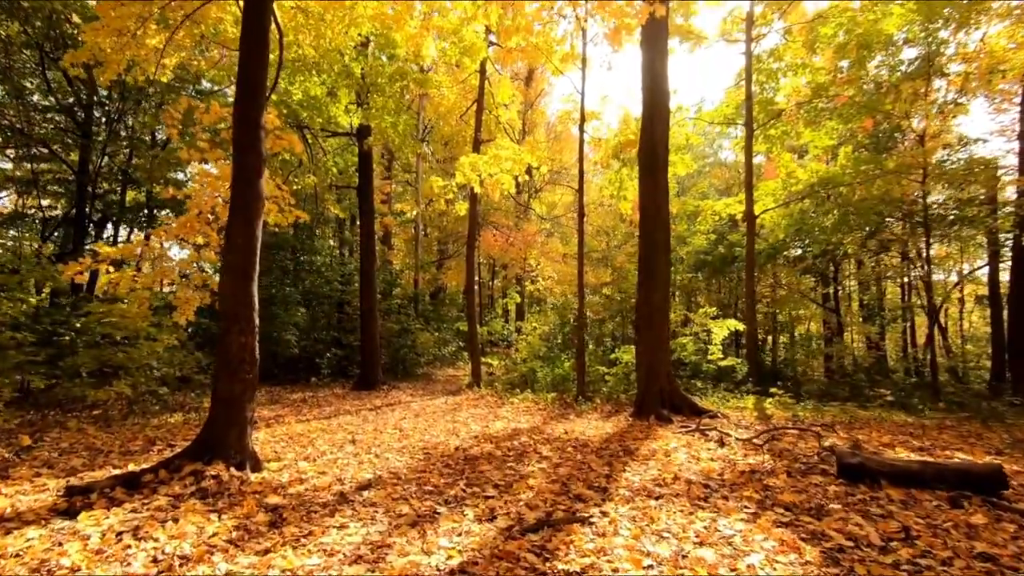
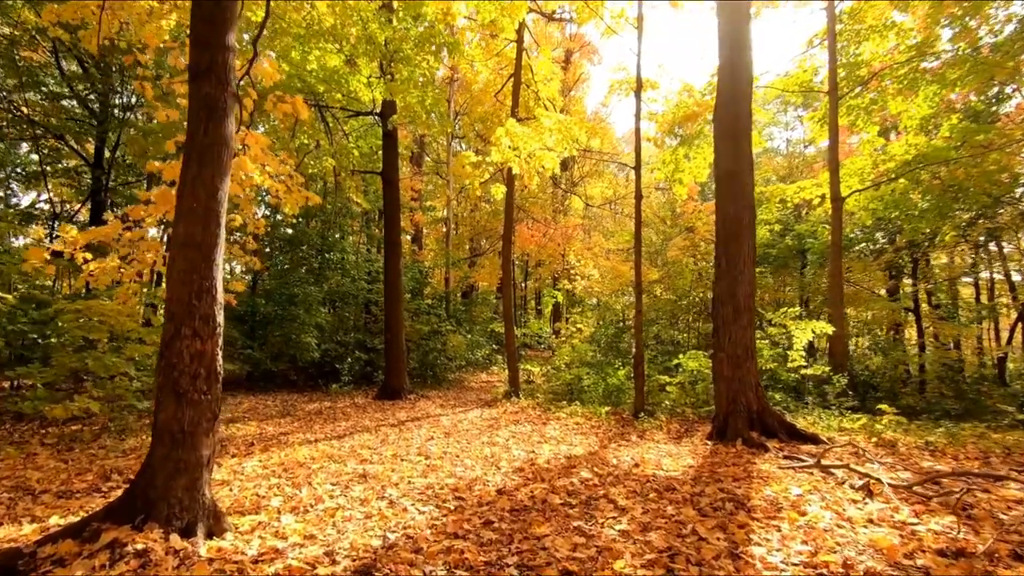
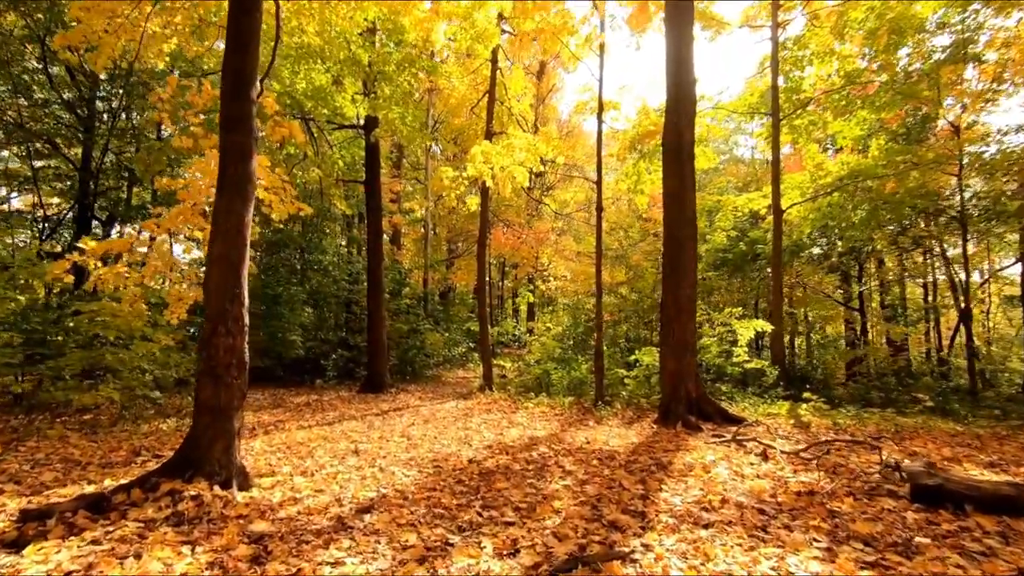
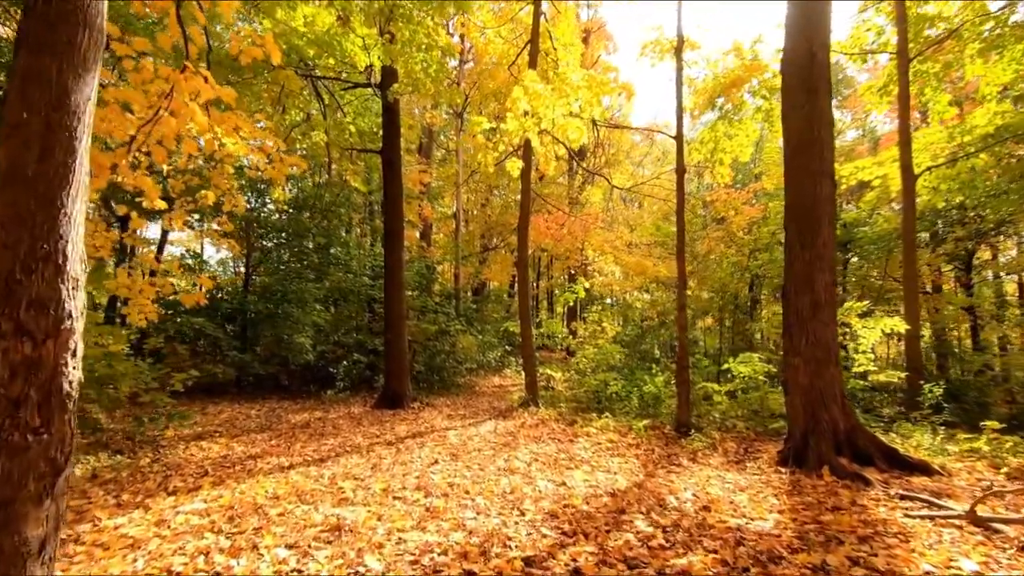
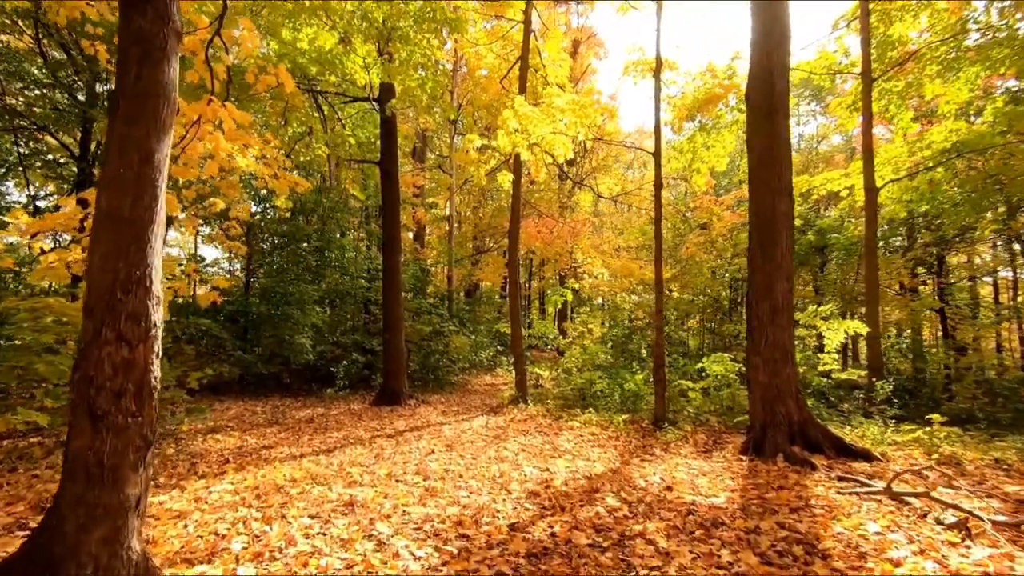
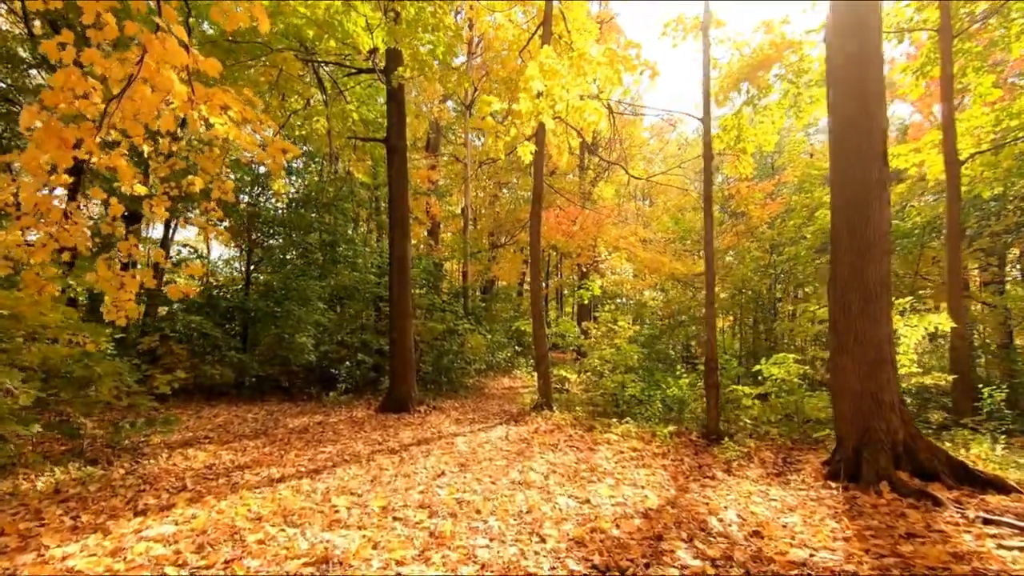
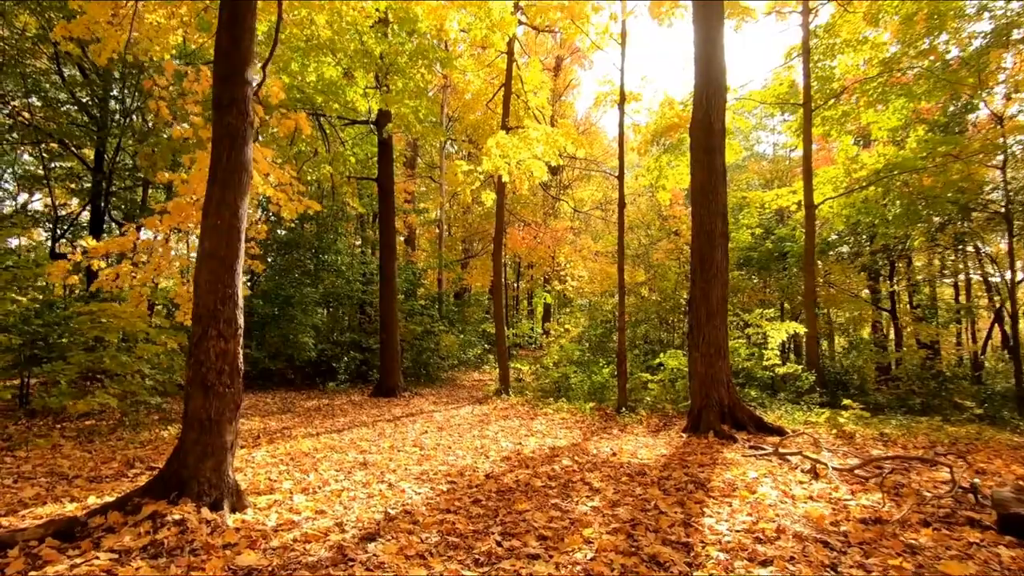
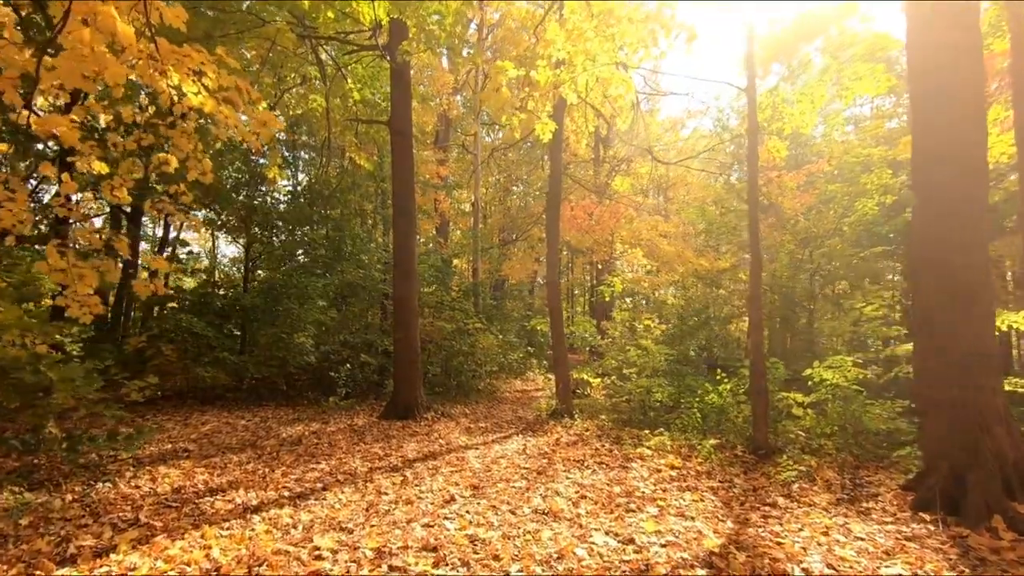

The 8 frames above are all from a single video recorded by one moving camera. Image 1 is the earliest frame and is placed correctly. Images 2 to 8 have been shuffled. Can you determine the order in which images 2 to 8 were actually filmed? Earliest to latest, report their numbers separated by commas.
3, 7, 2, 5, 4, 6, 8
